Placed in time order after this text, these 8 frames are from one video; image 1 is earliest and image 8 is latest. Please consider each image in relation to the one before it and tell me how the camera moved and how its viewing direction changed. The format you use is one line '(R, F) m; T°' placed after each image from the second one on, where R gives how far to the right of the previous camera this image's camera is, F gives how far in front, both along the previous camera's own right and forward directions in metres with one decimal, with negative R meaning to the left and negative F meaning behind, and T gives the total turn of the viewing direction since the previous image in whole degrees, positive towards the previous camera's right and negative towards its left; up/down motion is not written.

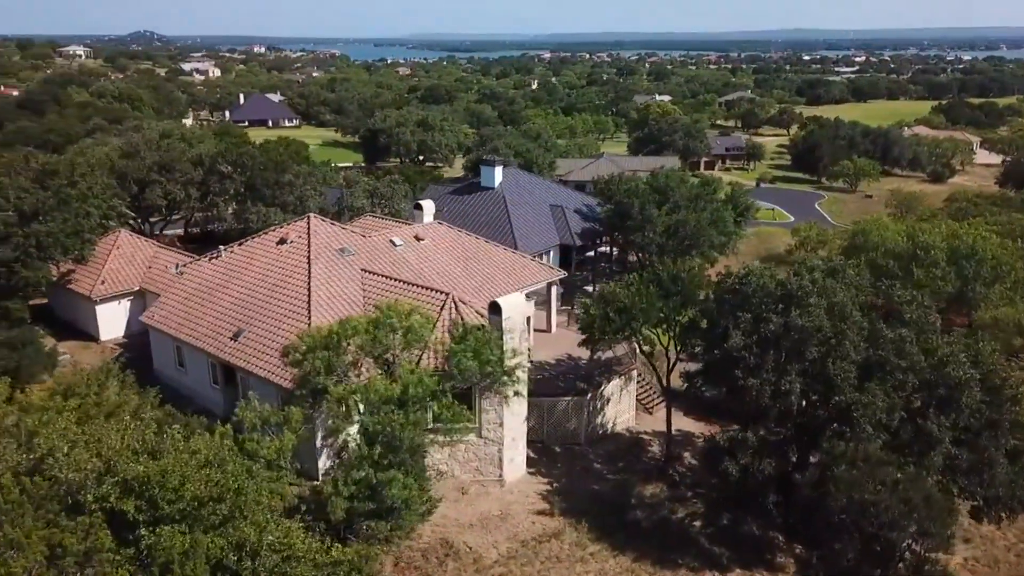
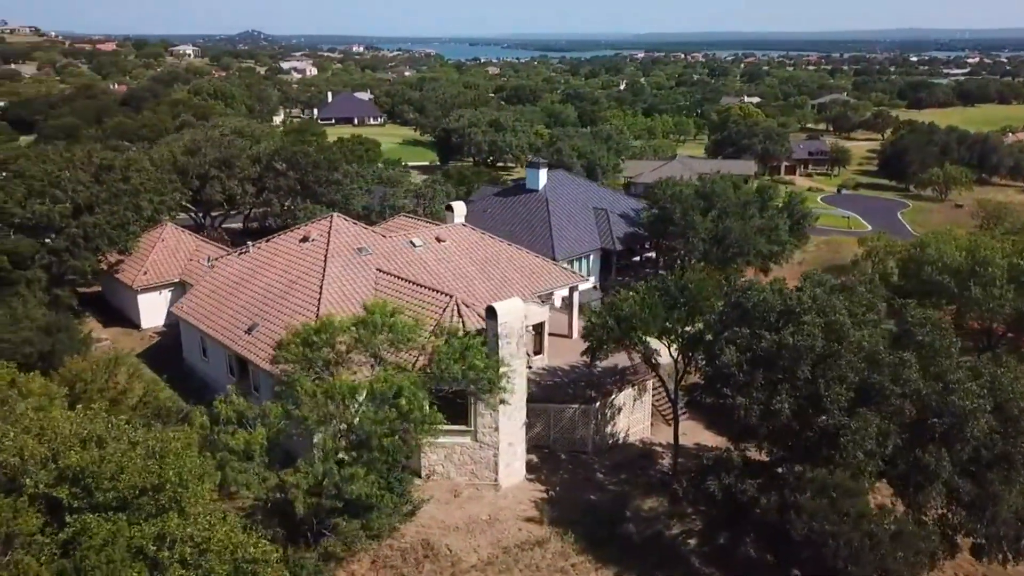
(+2.3, +0.2) m; -6°
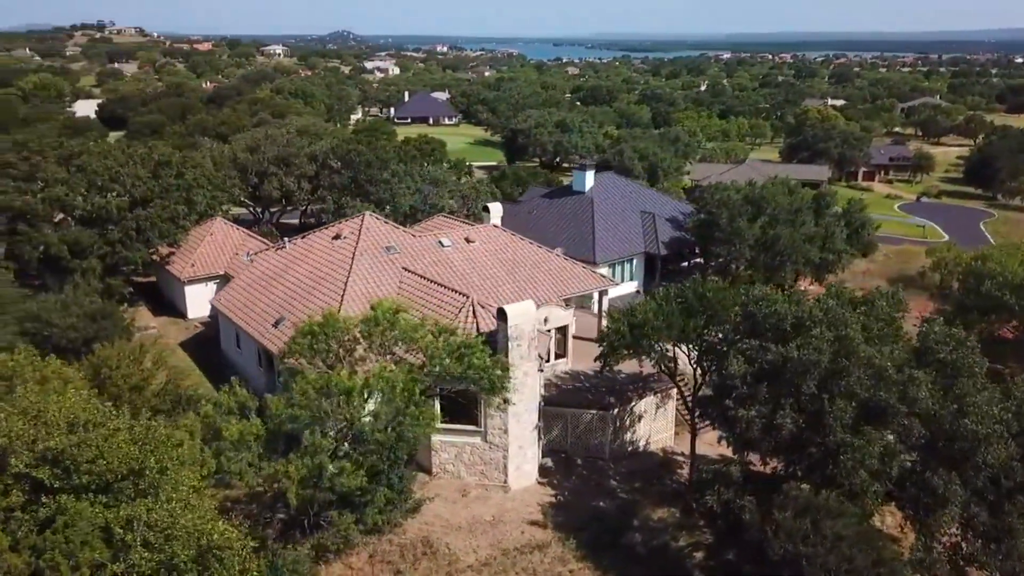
(+1.7, +0.1) m; -5°
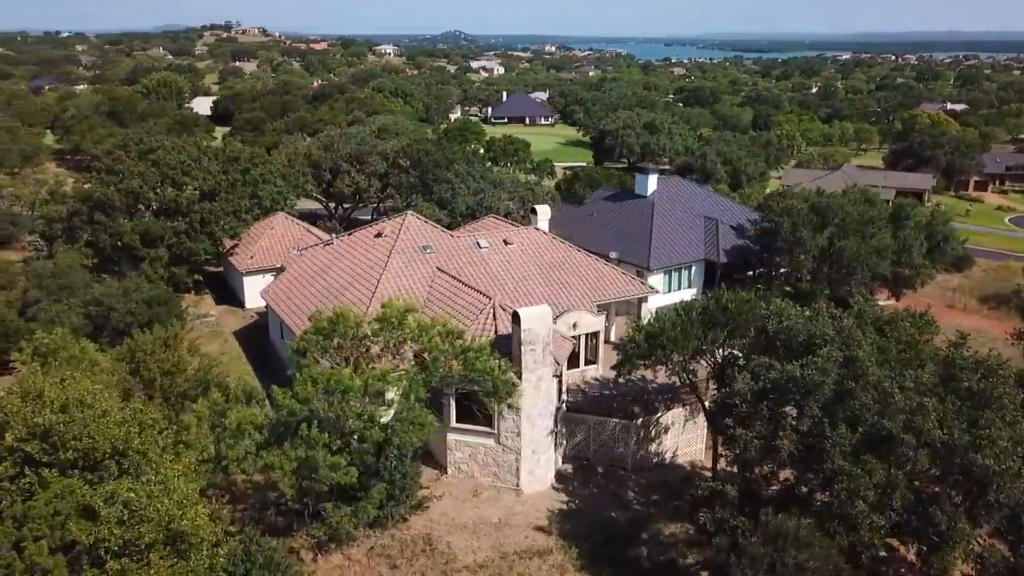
(+2.2, +0.1) m; -7°
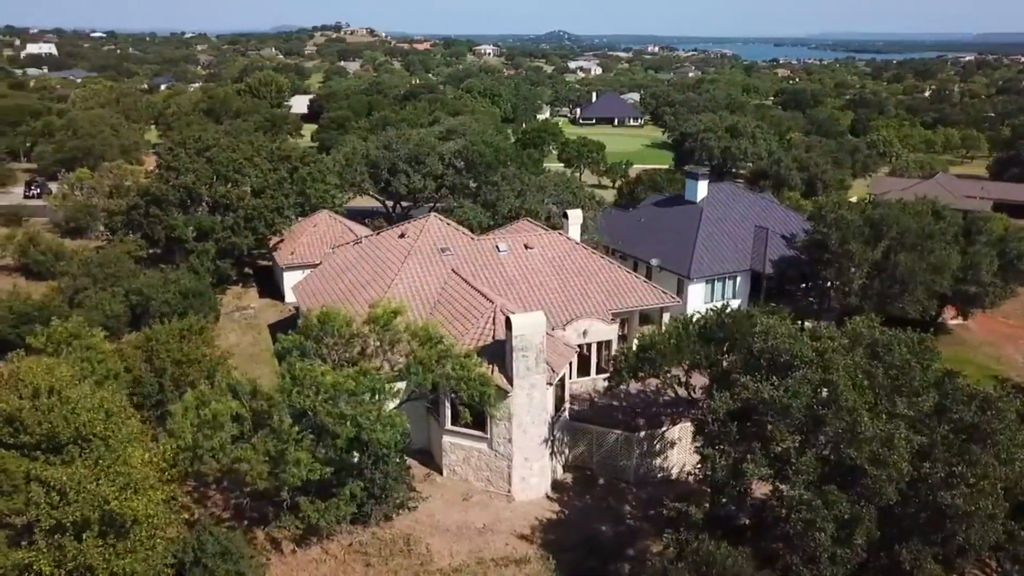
(+2.6, +0.2) m; -7°
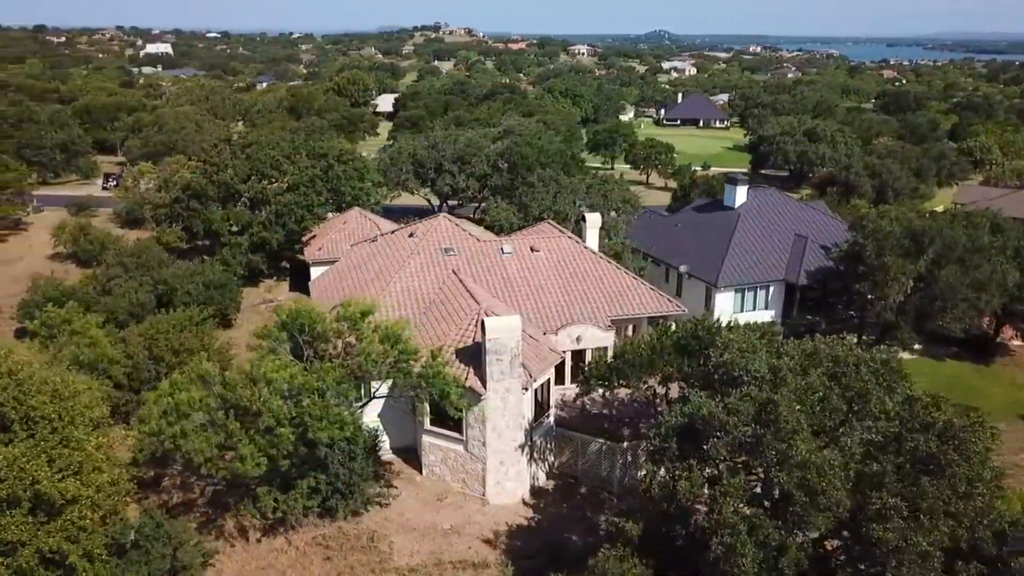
(+2.9, +0.3) m; -6°
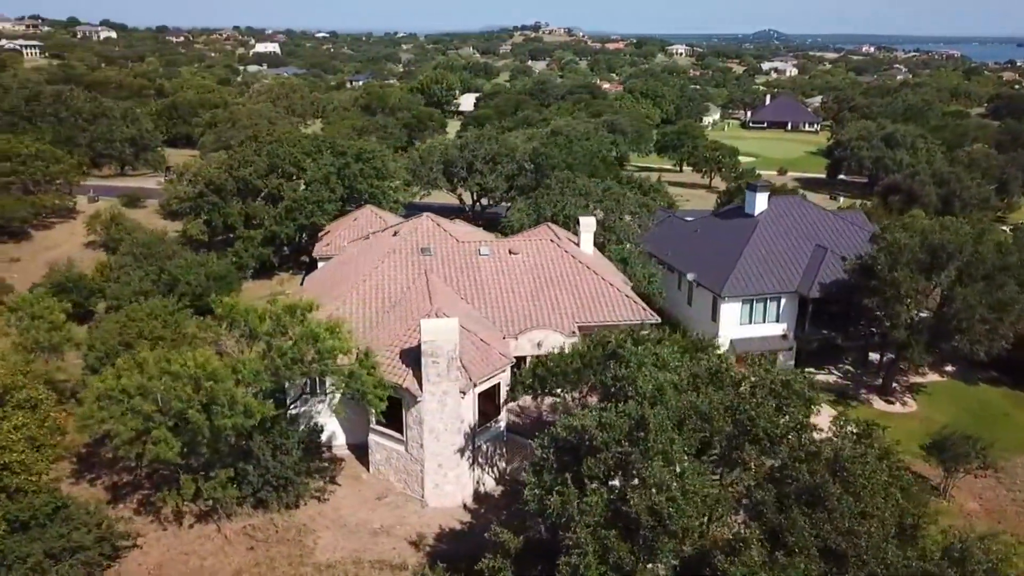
(+4.0, +0.5) m; -7°
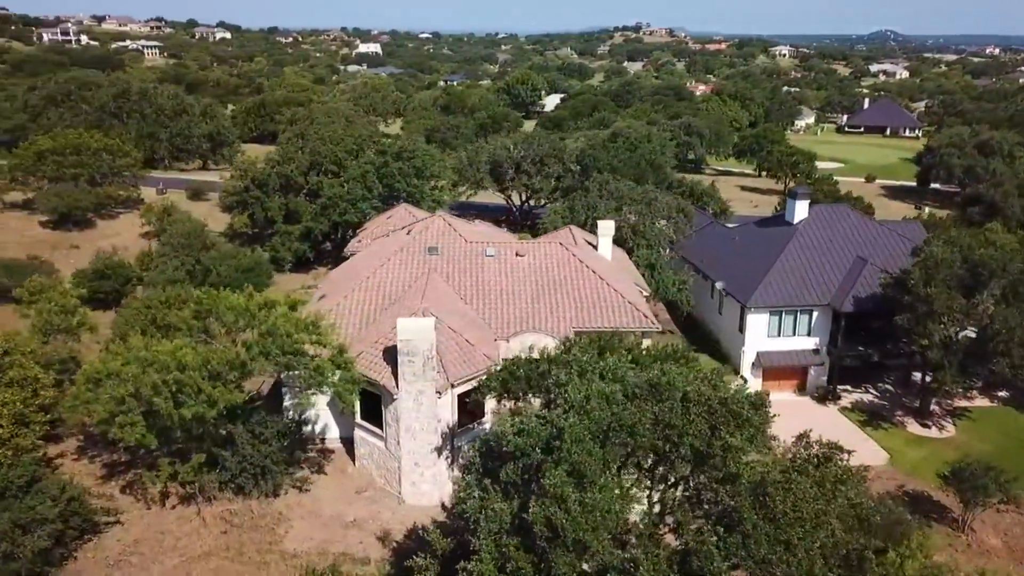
(+2.9, +0.3) m; -7°
